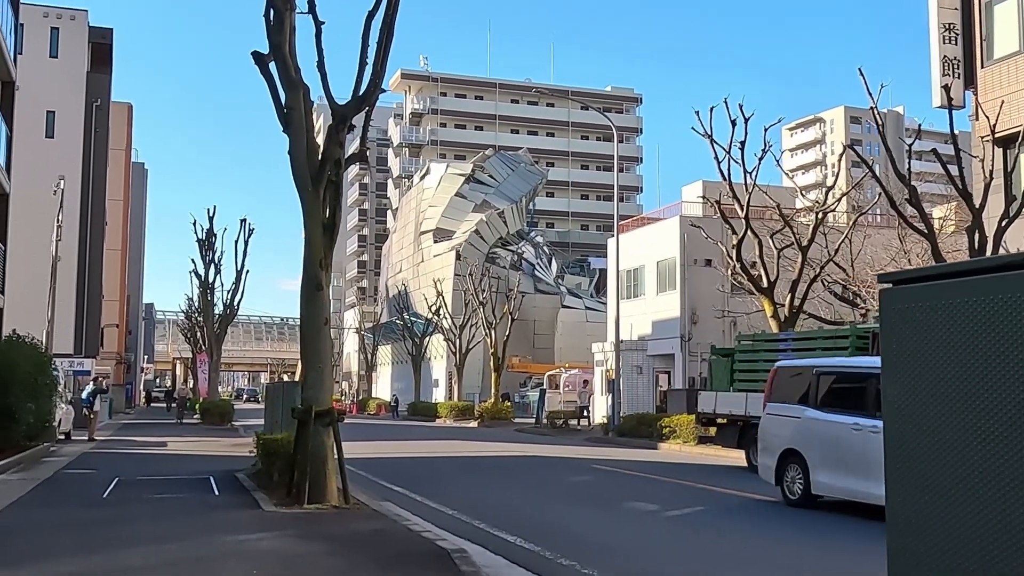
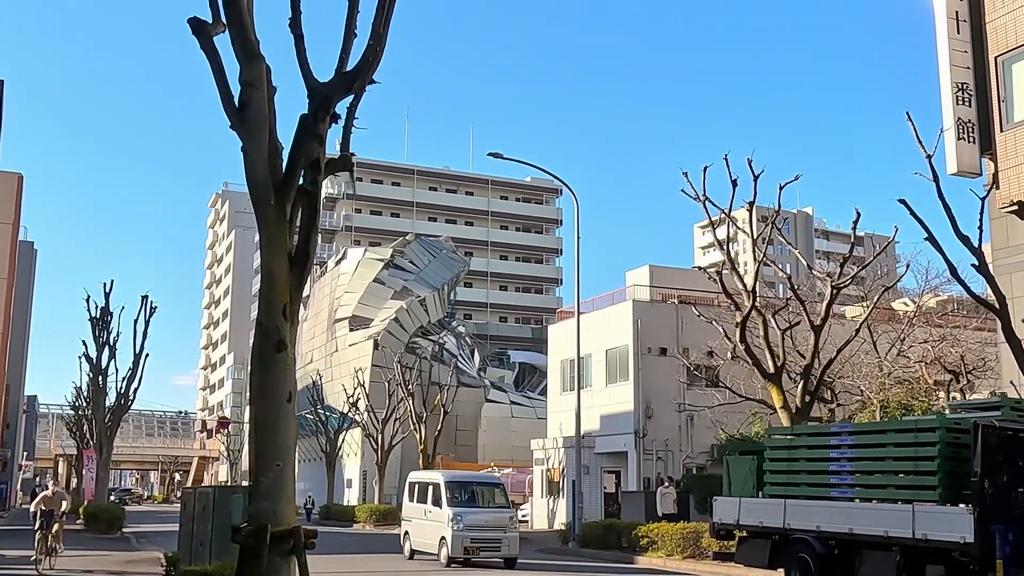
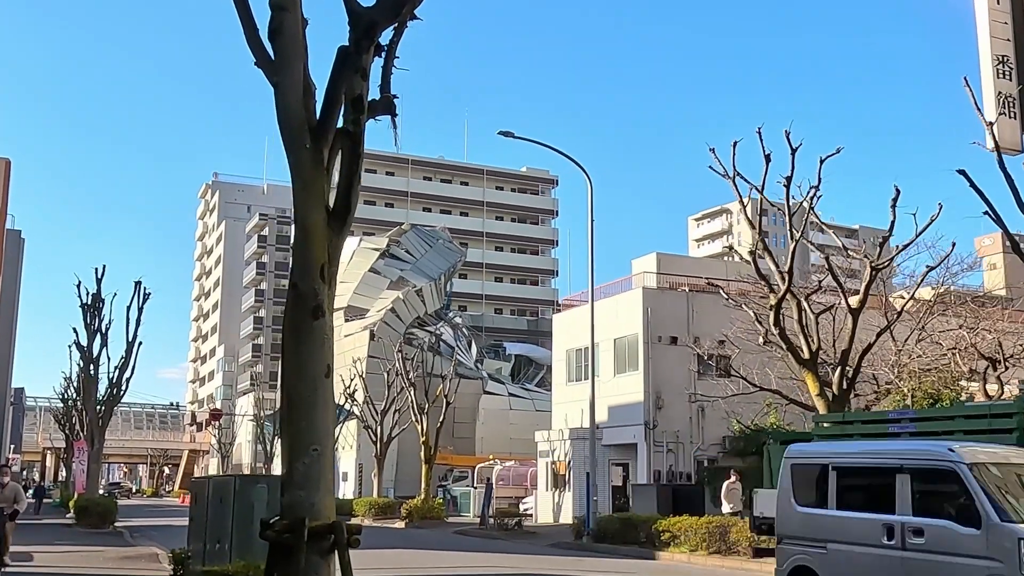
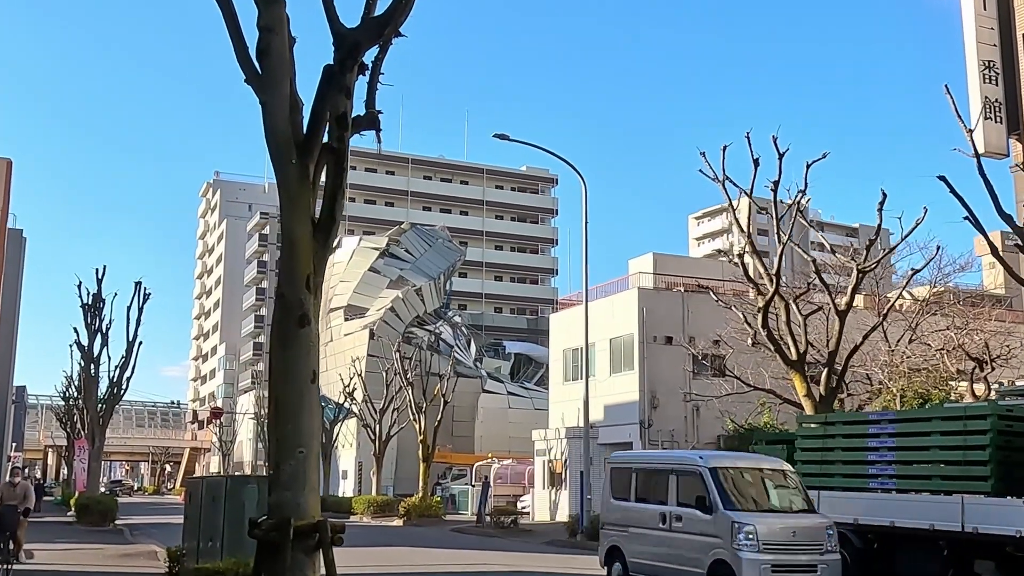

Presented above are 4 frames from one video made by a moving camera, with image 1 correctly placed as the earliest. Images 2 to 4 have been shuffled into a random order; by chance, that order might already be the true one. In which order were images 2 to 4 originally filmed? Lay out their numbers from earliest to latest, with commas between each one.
2, 4, 3
